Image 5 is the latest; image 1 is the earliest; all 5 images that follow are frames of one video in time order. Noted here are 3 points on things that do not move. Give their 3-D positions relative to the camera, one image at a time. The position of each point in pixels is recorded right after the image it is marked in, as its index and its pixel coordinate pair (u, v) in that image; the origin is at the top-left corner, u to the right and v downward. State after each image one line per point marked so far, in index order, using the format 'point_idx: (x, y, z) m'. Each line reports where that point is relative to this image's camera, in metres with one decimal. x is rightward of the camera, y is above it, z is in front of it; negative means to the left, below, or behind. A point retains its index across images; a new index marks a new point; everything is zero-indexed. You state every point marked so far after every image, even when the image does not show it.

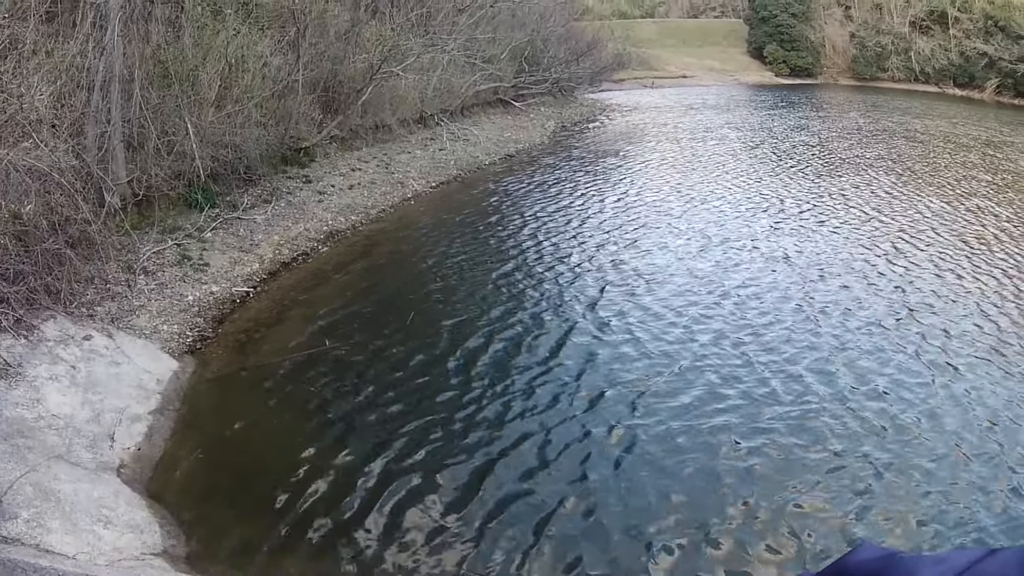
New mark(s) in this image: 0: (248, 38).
0: (-6.2, +5.9, +17.8) m
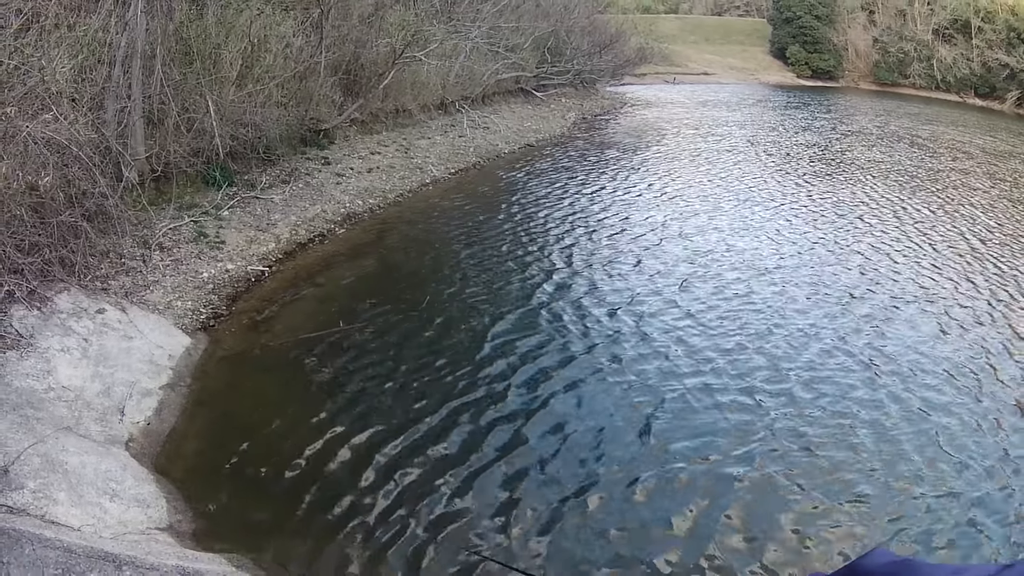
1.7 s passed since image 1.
0: (-5.7, +6.4, +17.9) m
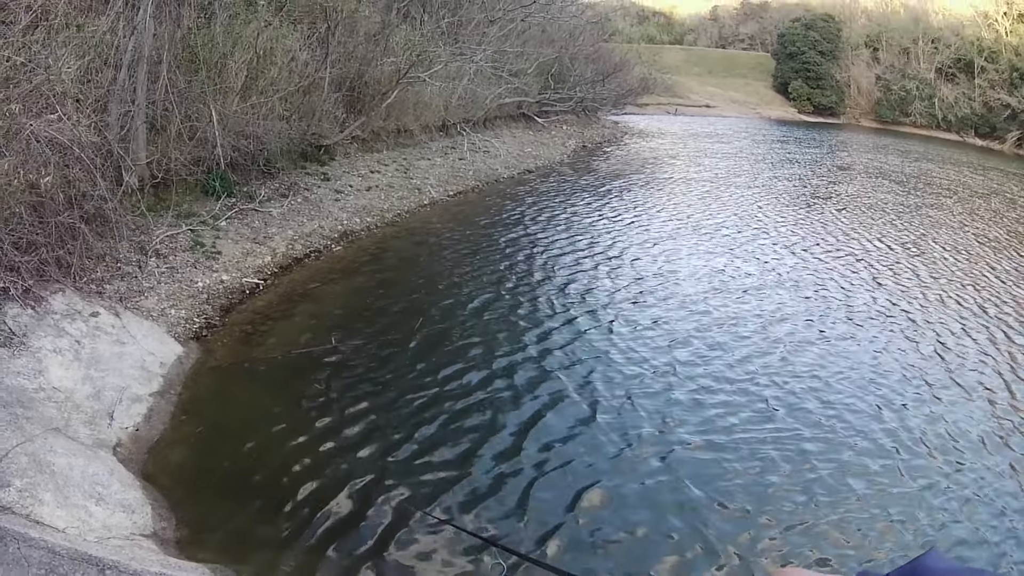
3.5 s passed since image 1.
0: (-5.5, +6.1, +18.0) m
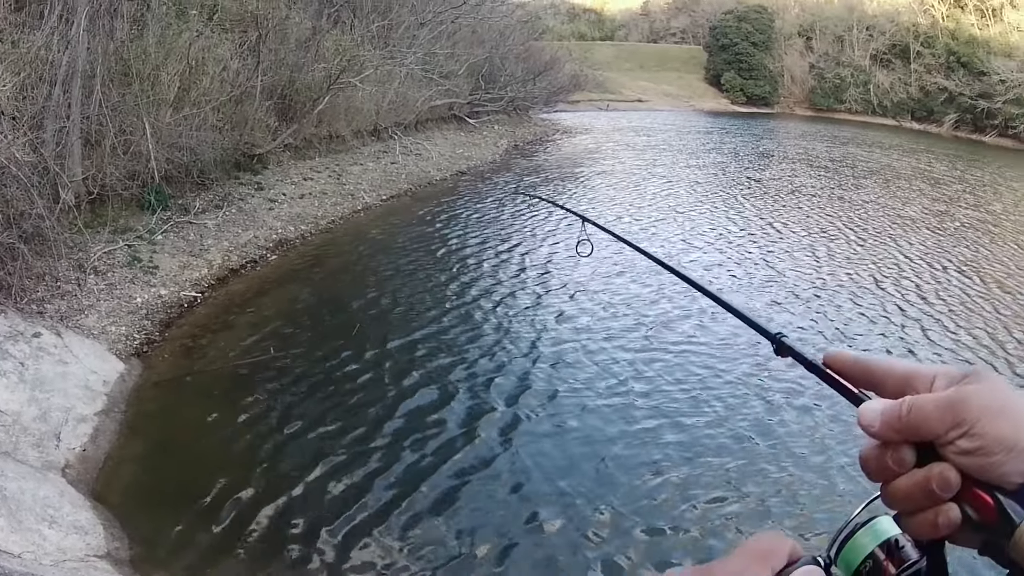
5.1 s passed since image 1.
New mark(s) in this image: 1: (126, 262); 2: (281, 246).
0: (-7.0, +5.8, +17.7) m
1: (-7.7, +0.5, +15.0) m
2: (-5.1, +1.1, +17.6) m
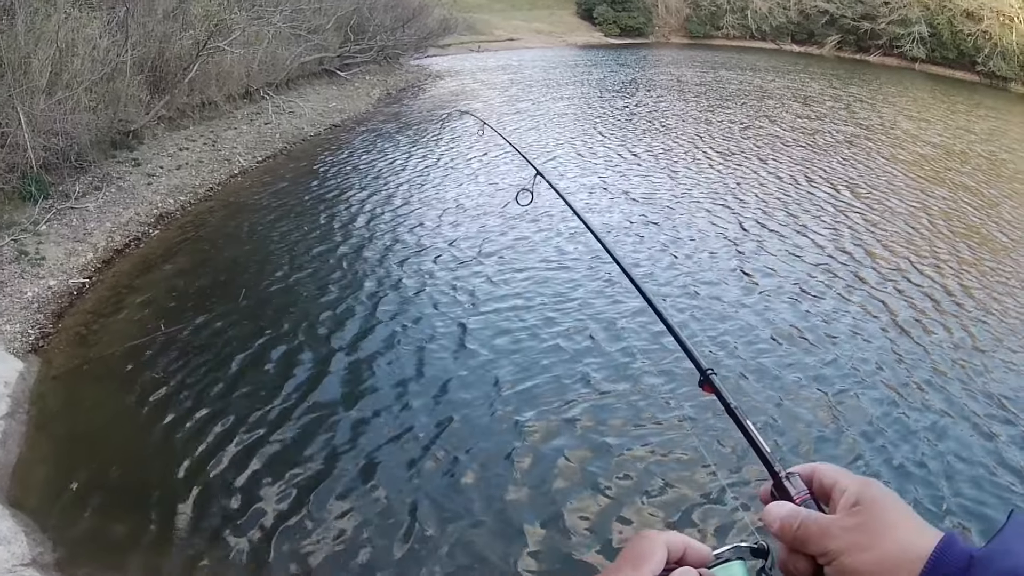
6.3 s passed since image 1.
0: (-9.6, +6.0, +17.2) m
1: (-9.6, +0.6, +14.6) m
2: (-7.3, +1.5, +17.3) m
